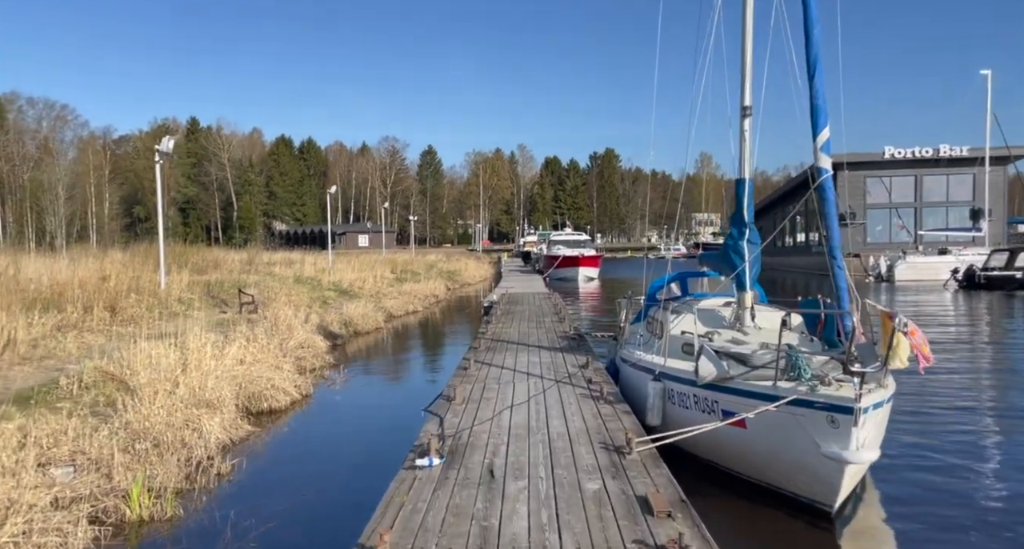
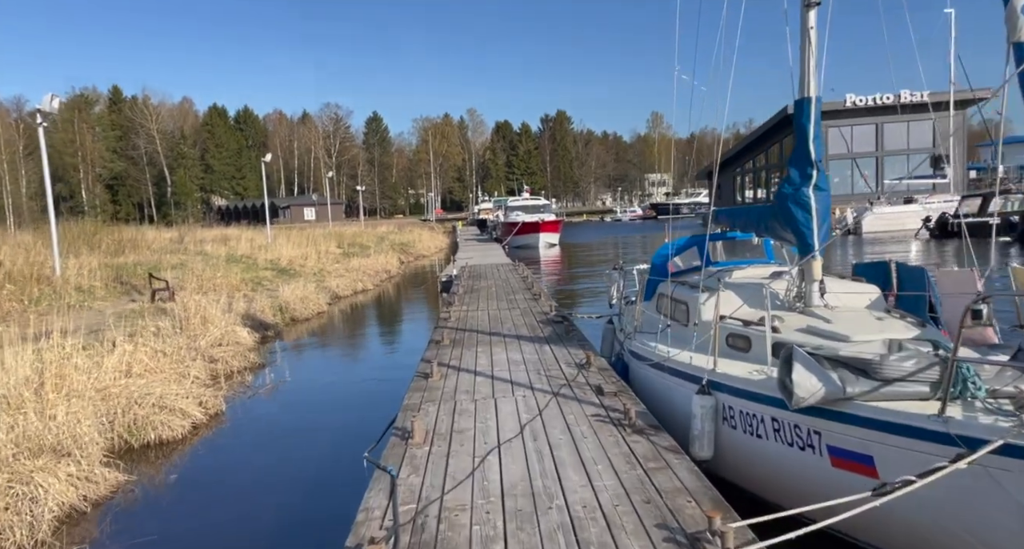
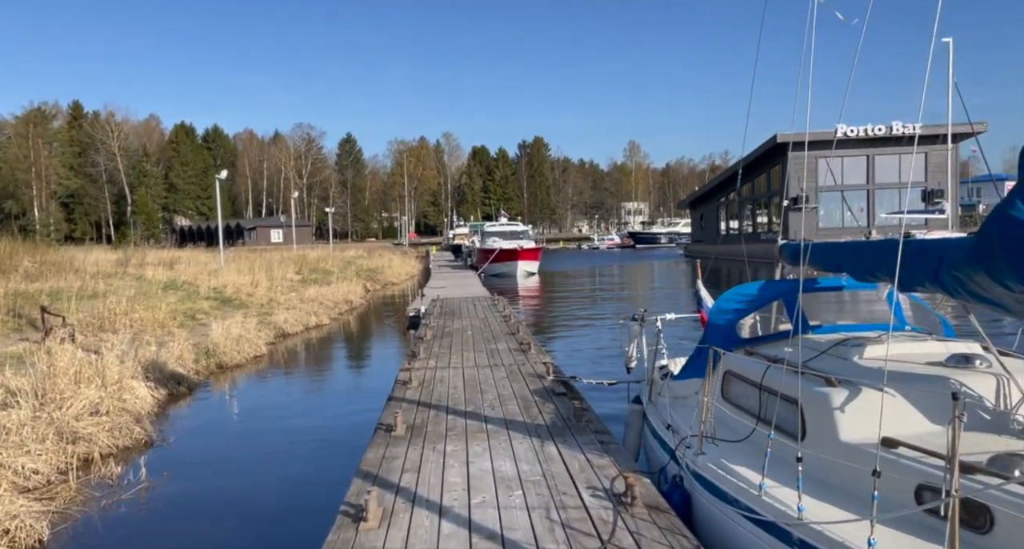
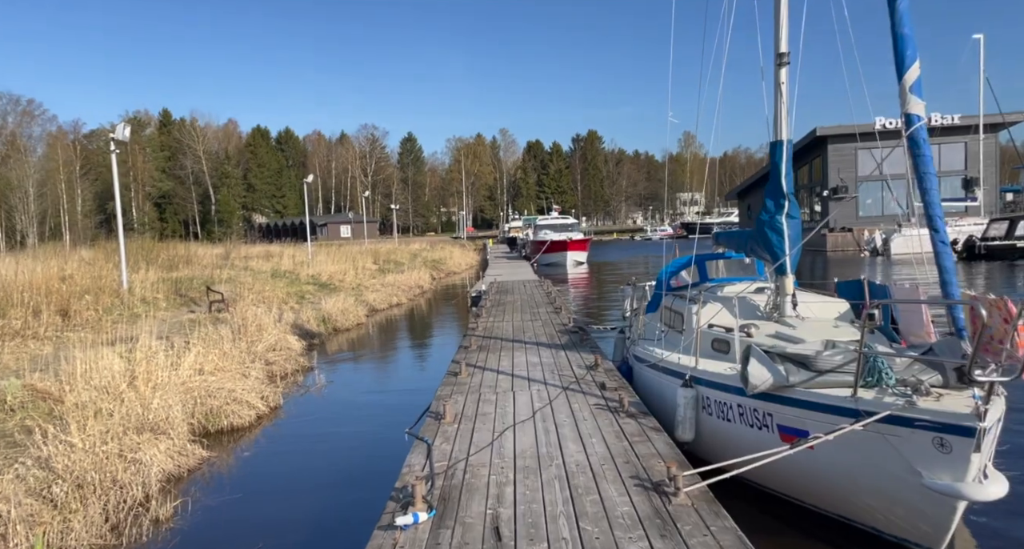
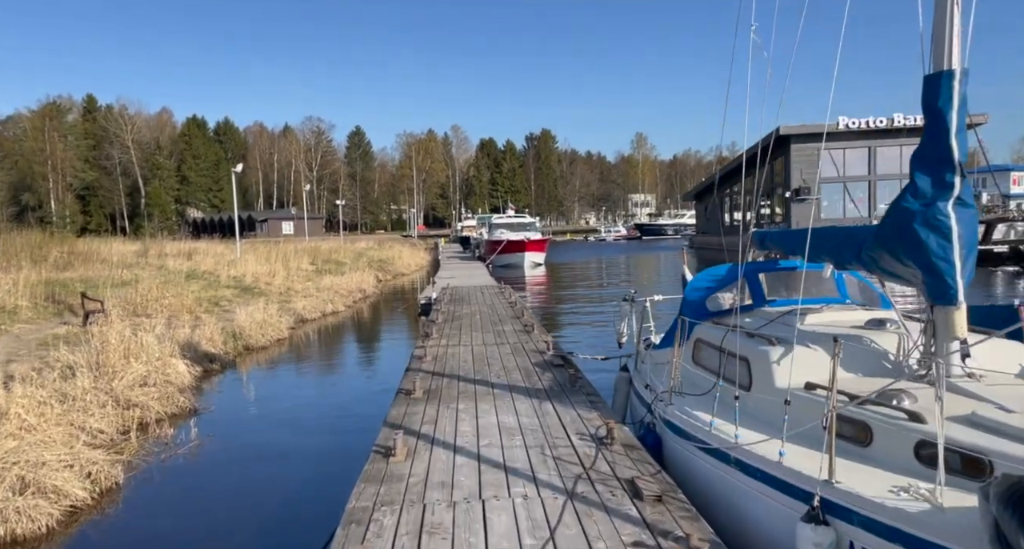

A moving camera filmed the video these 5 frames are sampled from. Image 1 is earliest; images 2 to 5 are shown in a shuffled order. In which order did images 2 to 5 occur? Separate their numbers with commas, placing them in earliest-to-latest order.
4, 2, 5, 3
